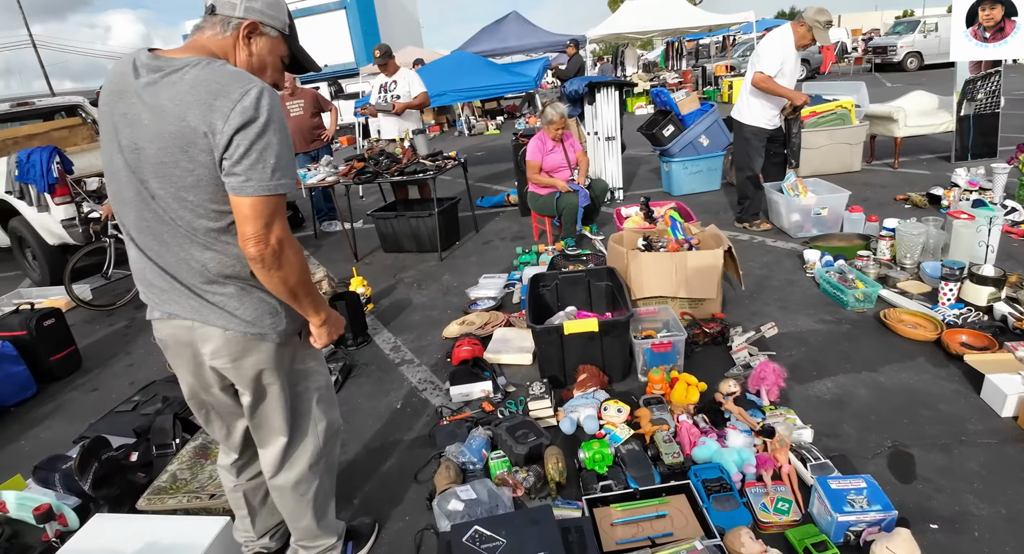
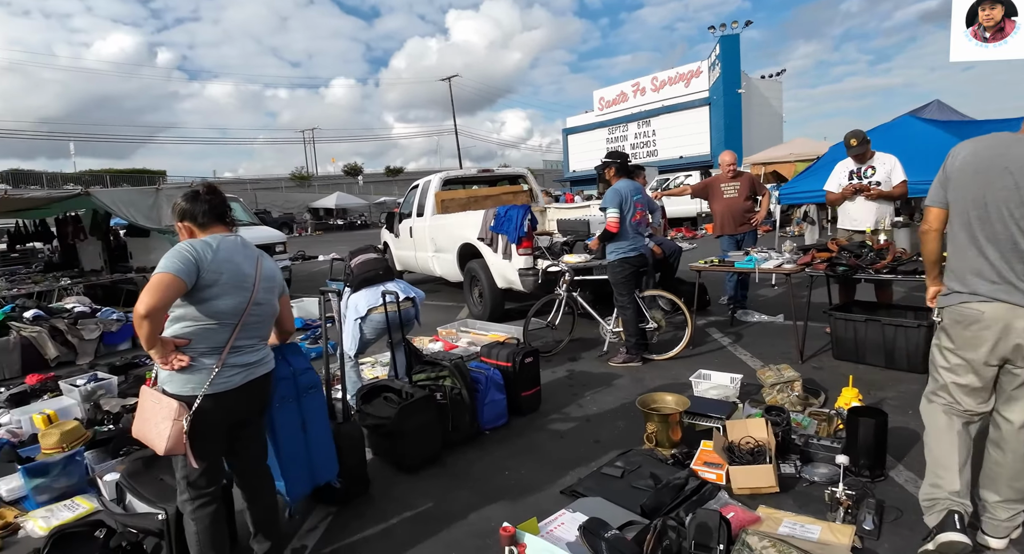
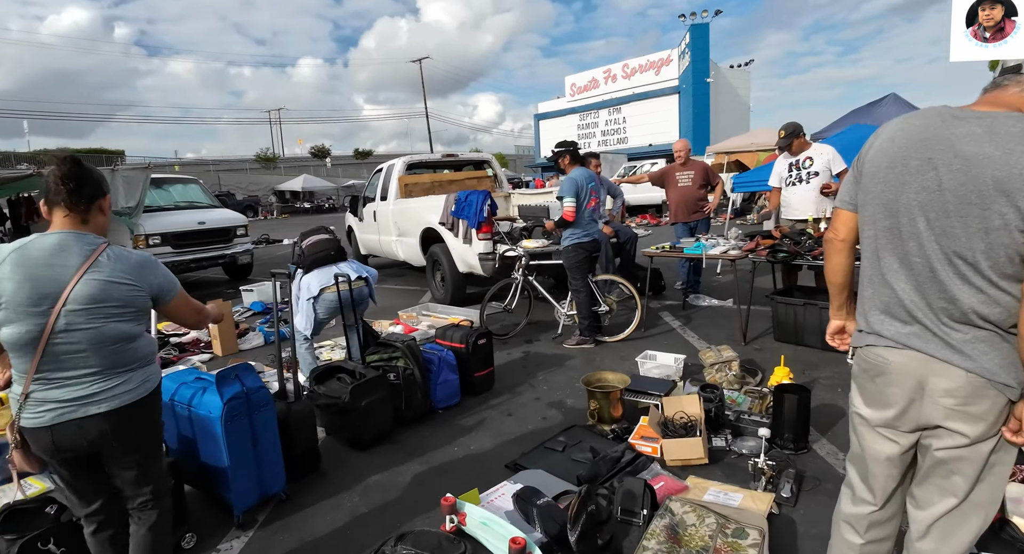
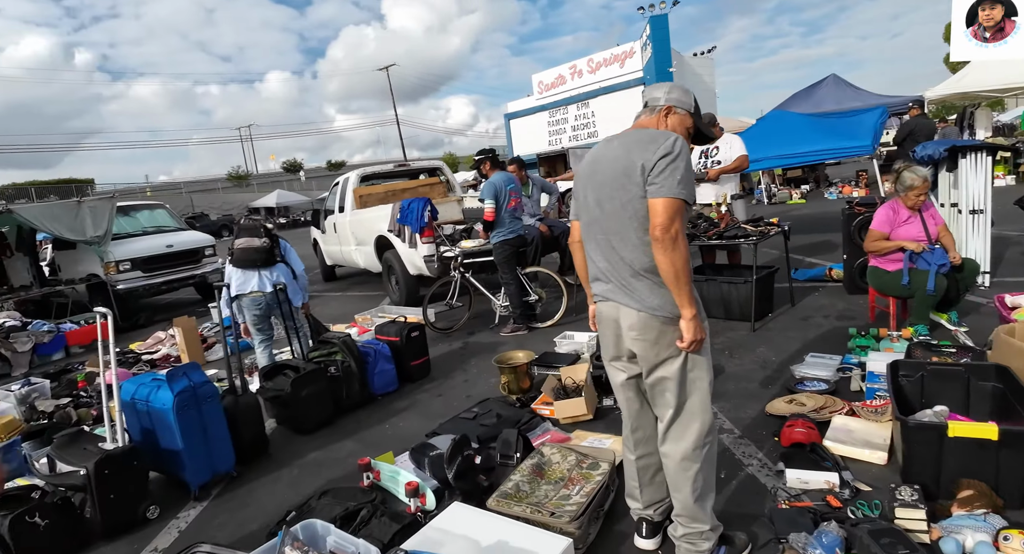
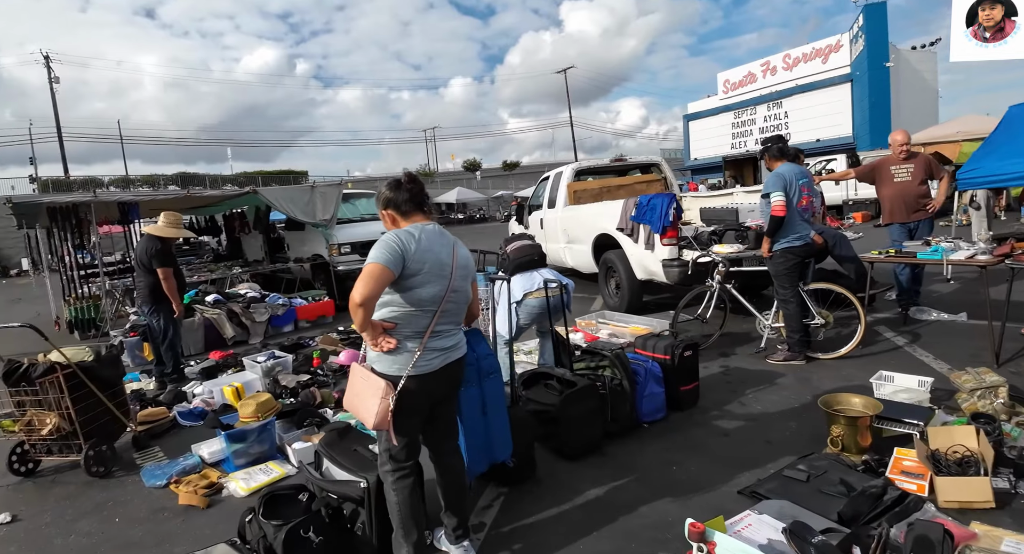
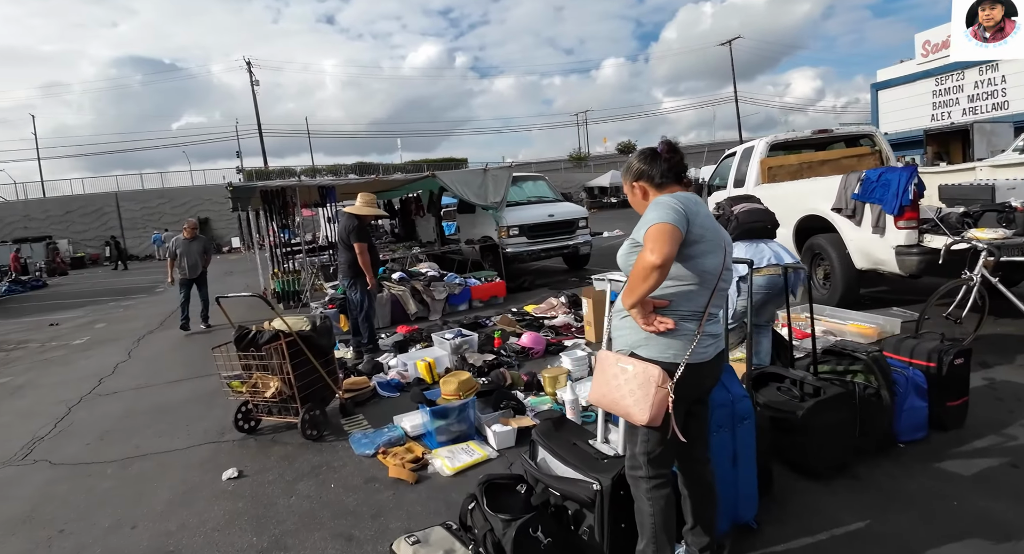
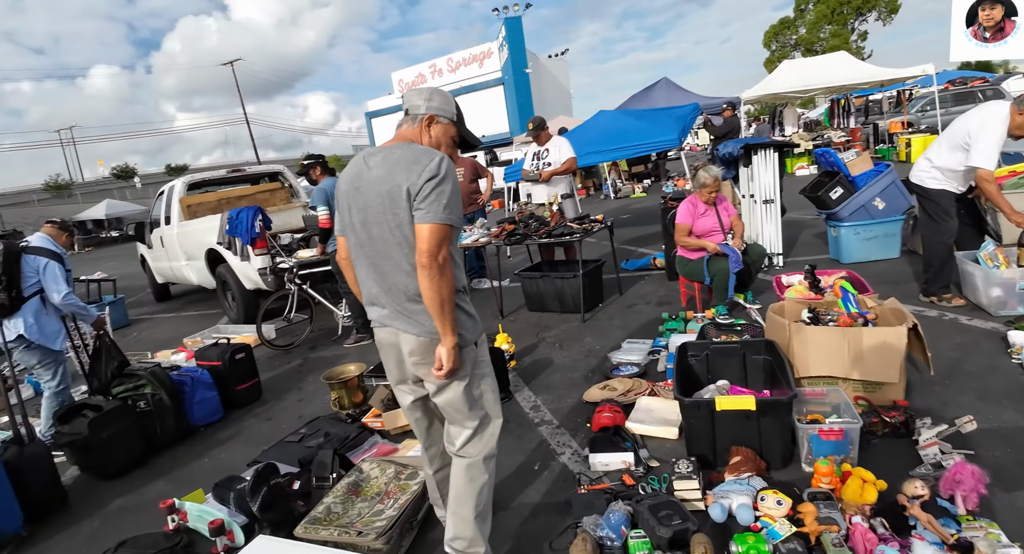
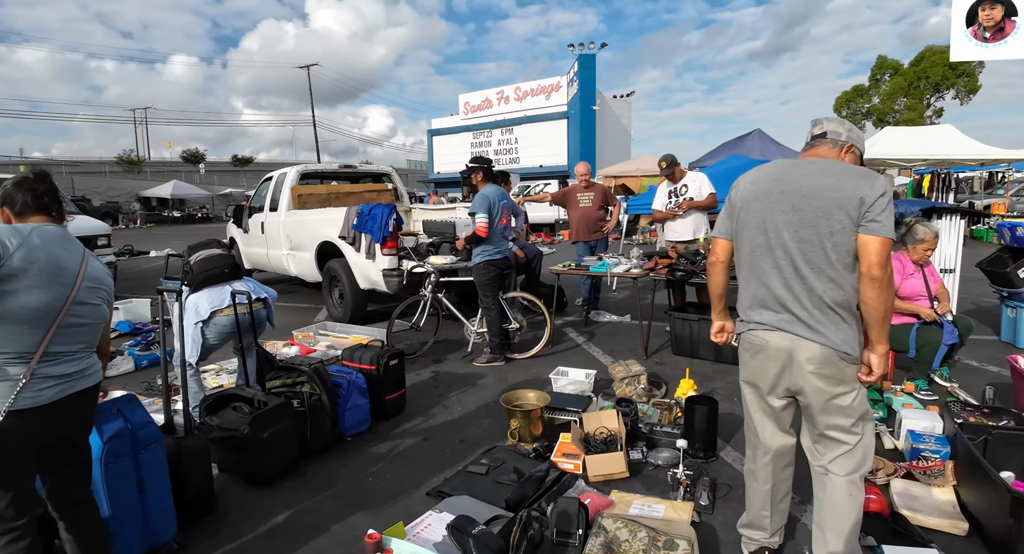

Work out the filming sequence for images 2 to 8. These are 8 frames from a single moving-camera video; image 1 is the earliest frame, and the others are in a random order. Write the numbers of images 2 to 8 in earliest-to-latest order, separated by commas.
7, 4, 3, 8, 2, 5, 6
